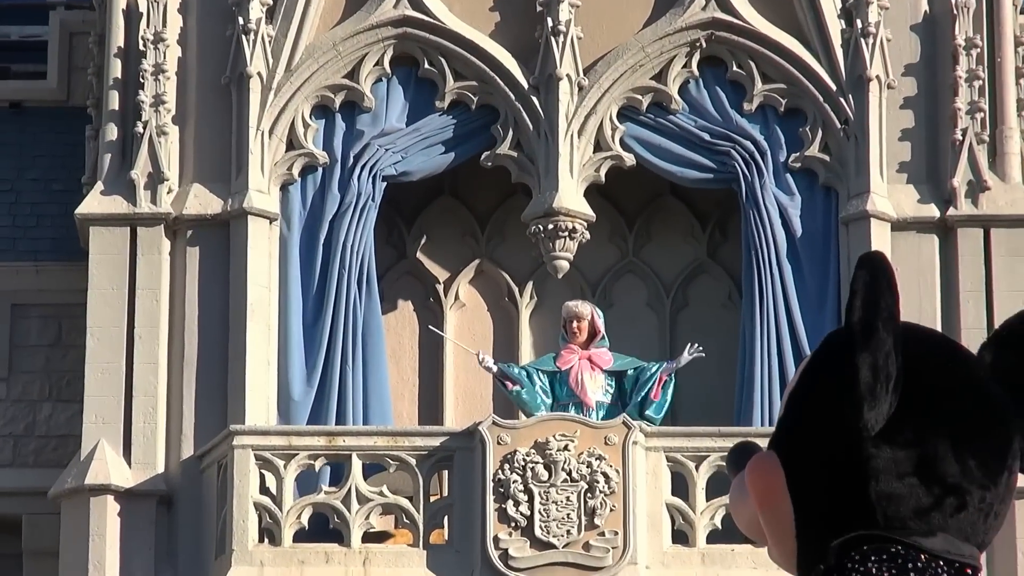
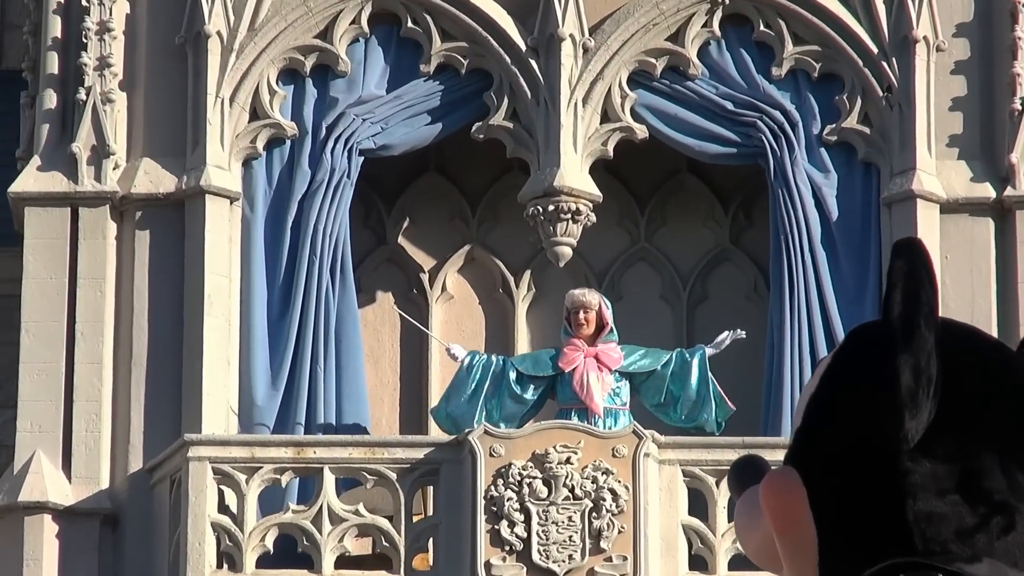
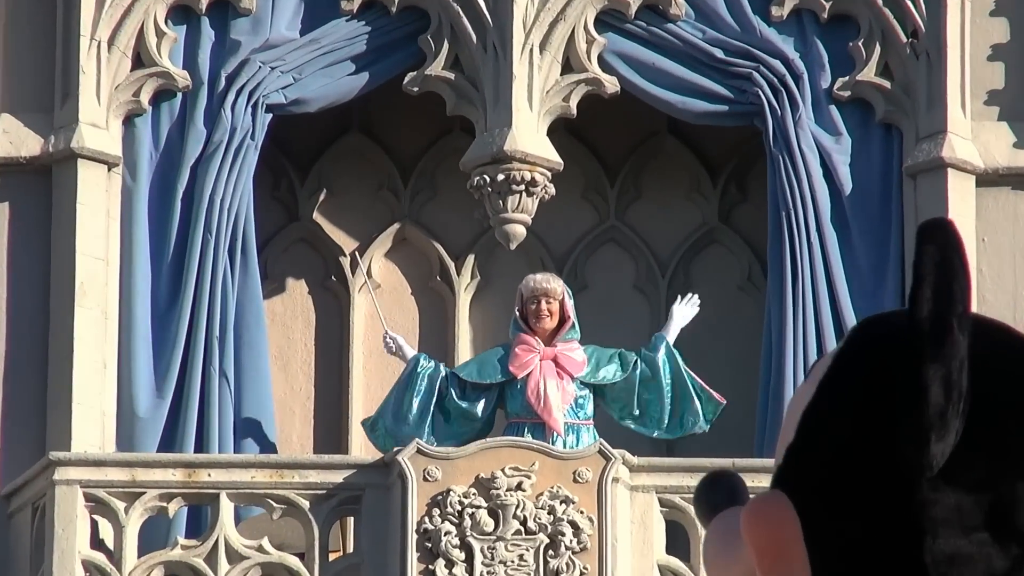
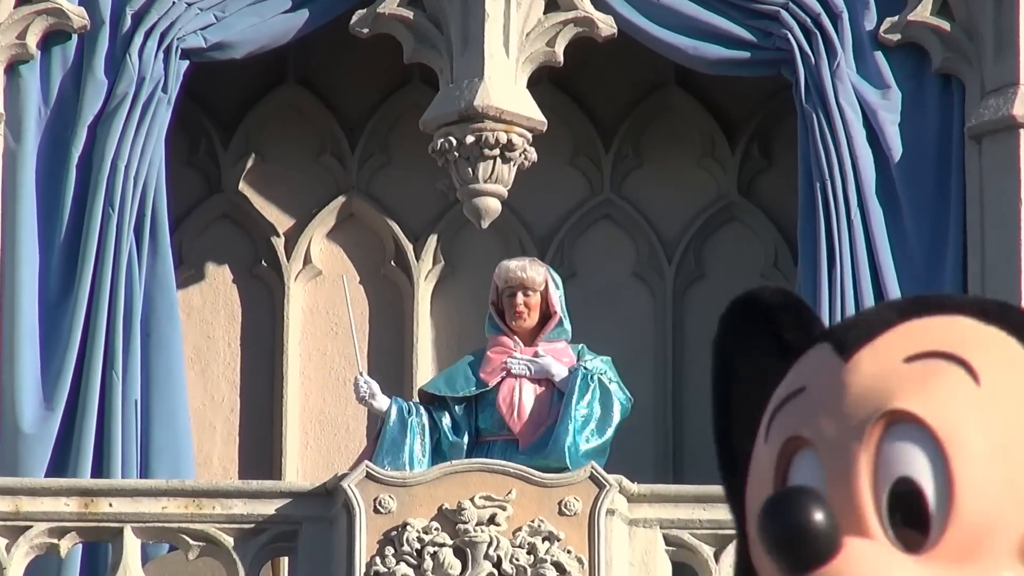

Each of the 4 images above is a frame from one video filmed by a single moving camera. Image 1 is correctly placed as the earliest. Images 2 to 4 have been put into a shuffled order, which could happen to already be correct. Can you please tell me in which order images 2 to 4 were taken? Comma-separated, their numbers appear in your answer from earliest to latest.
2, 3, 4
